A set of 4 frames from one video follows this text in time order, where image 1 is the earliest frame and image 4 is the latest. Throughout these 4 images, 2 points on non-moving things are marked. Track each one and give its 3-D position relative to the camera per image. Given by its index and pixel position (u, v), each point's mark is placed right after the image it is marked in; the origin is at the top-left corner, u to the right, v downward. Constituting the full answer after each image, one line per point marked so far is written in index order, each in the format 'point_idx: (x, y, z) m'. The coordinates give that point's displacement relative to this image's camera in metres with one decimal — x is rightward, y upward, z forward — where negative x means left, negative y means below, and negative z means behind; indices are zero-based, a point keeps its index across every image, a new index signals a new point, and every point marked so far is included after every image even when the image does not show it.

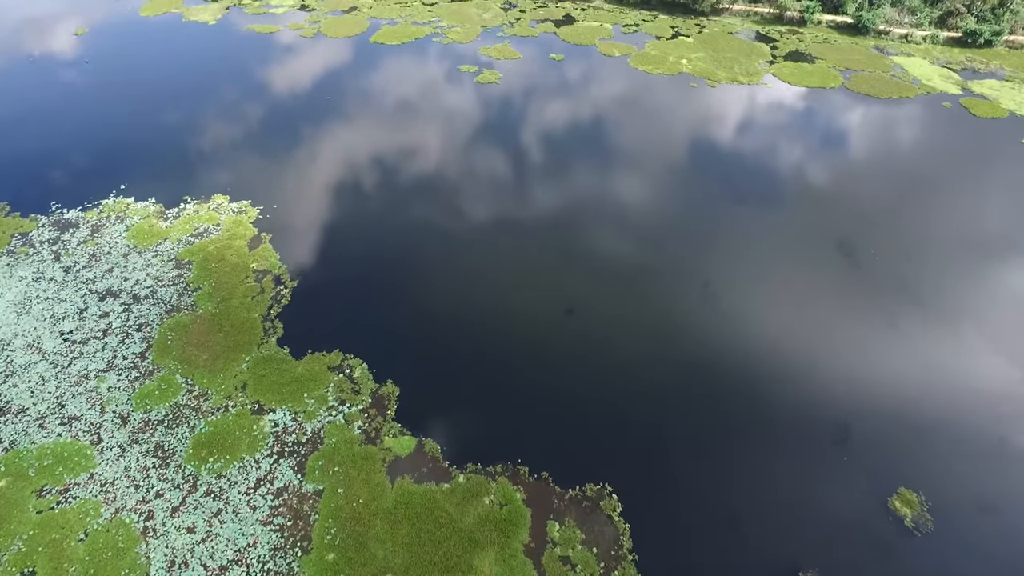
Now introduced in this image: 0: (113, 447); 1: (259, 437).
0: (-15.2, -6.2, +19.9) m
1: (-10.0, -6.0, +20.7) m
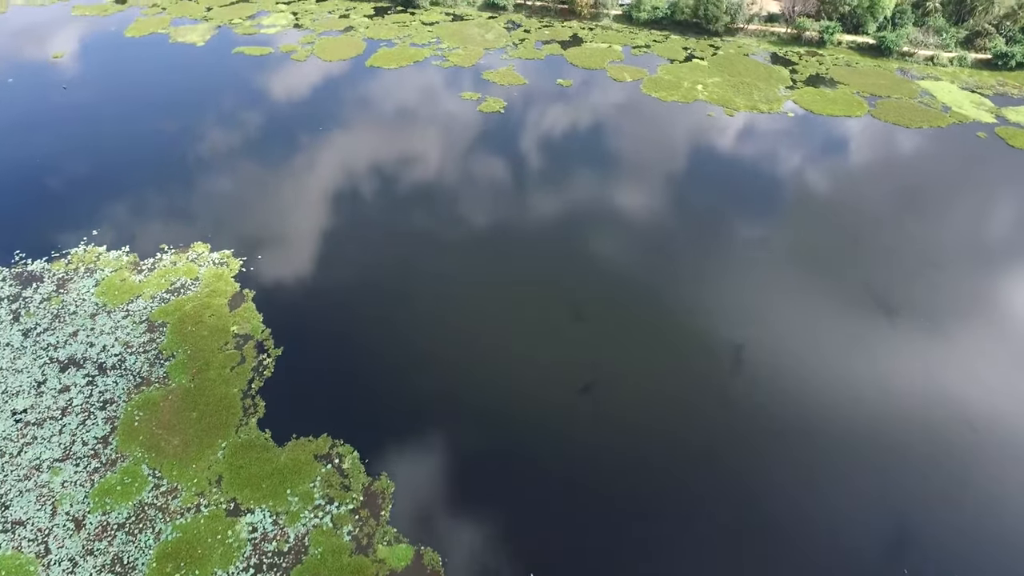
0: (-14.8, -9.0, +17.4) m
1: (-9.6, -8.9, +18.1) m
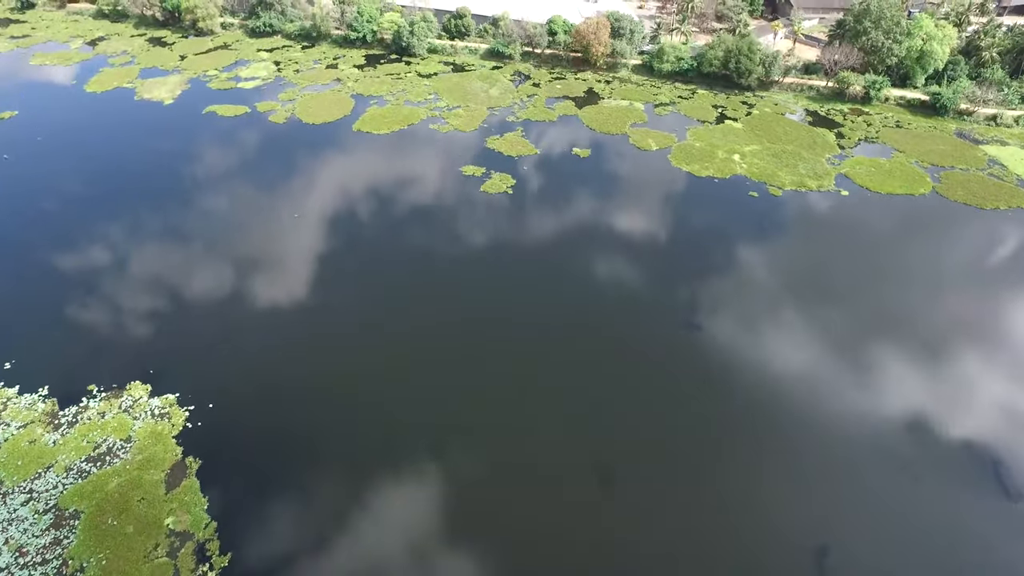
0: (-14.2, -15.0, +11.9) m
1: (-9.0, -14.8, +12.7) m
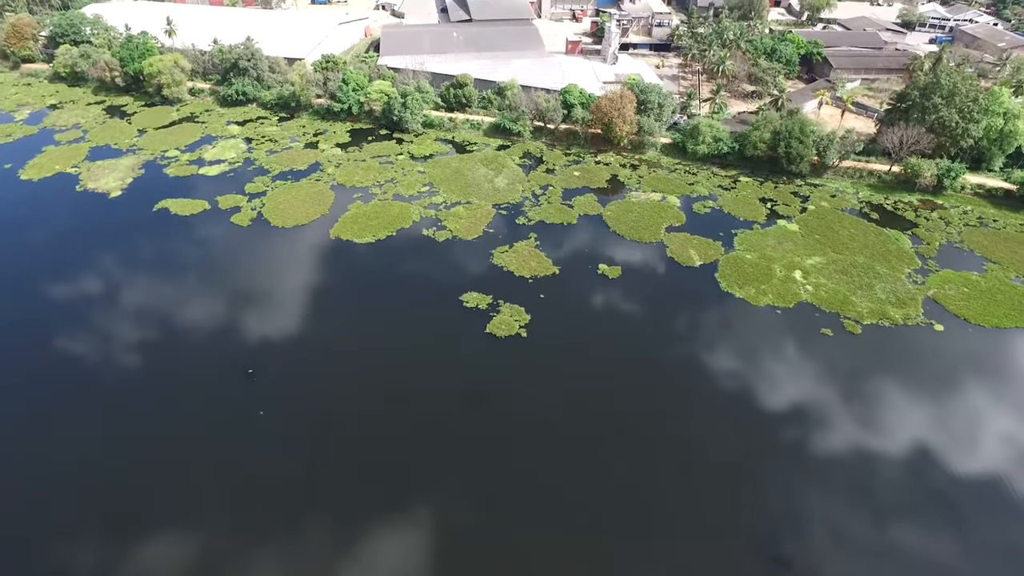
0: (-13.6, -21.9, +5.1) m
1: (-8.4, -21.8, +5.8) m
